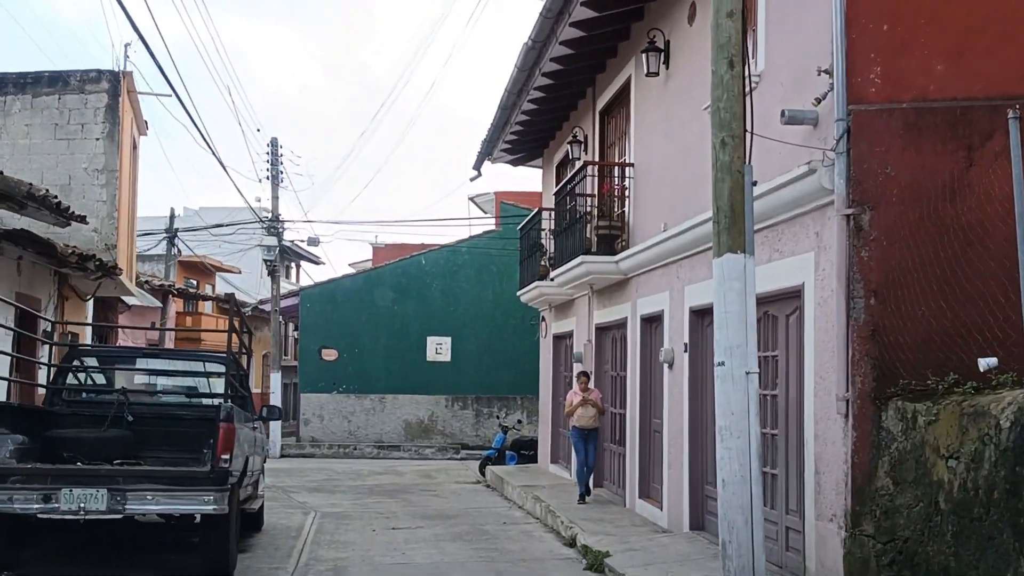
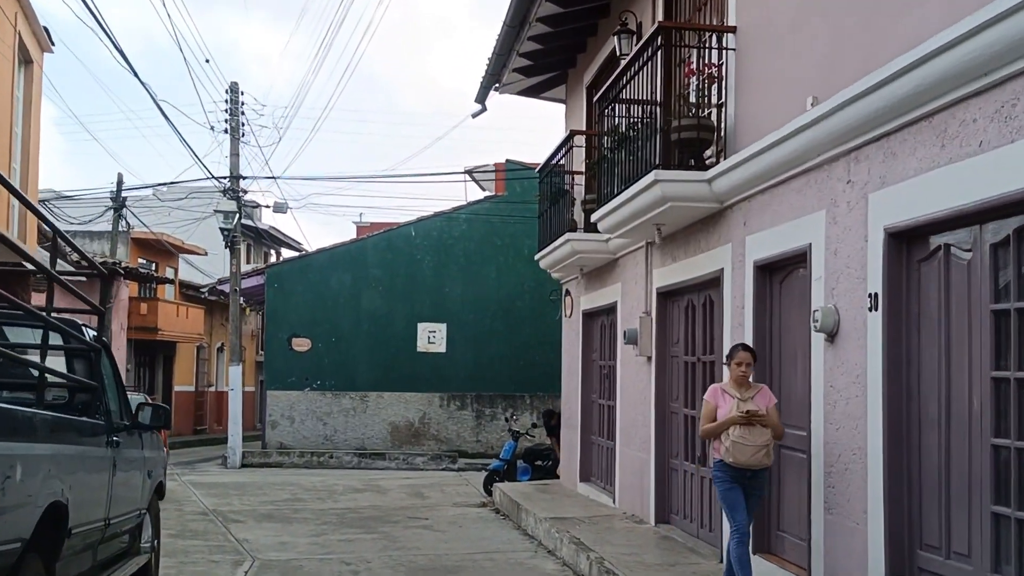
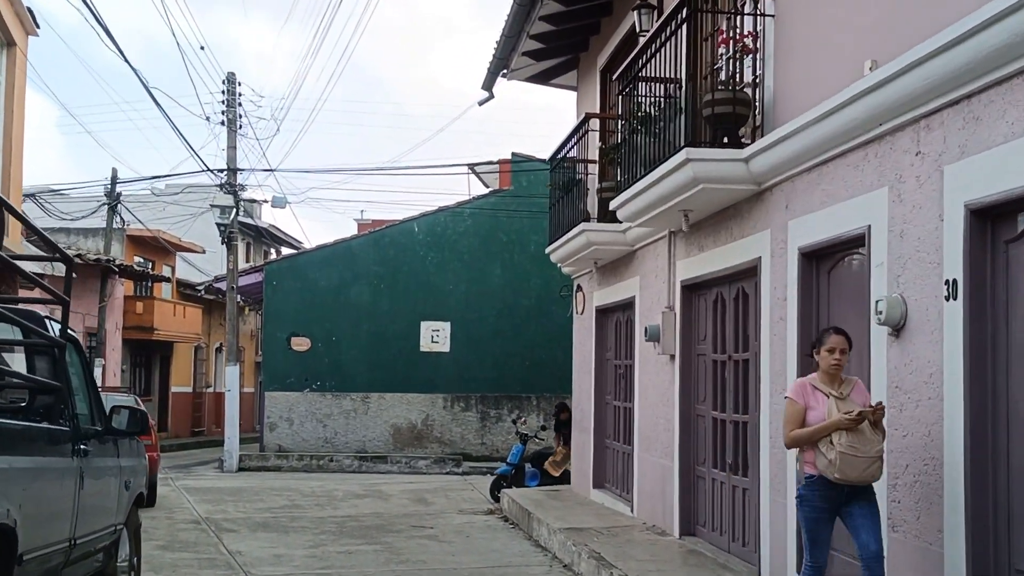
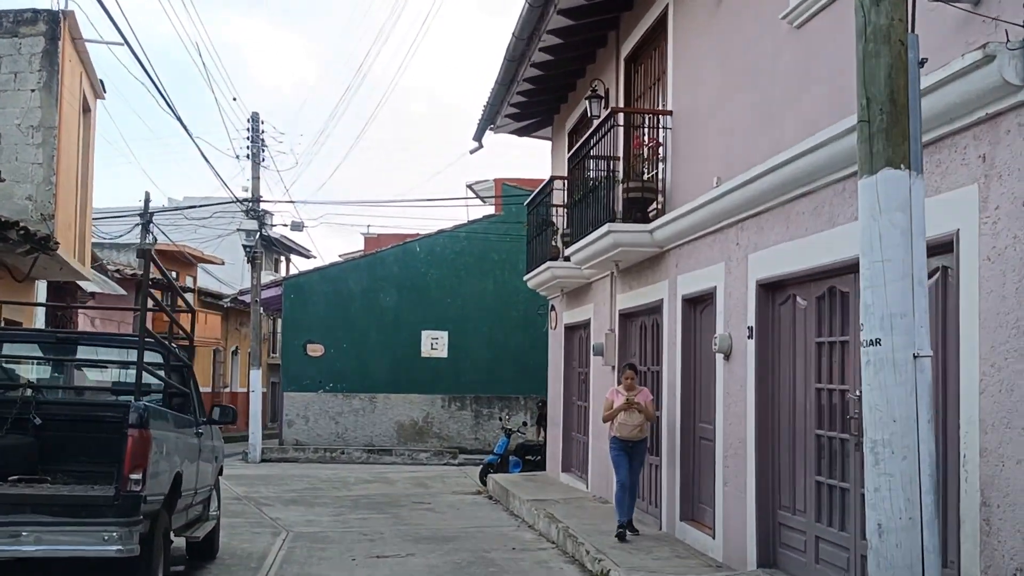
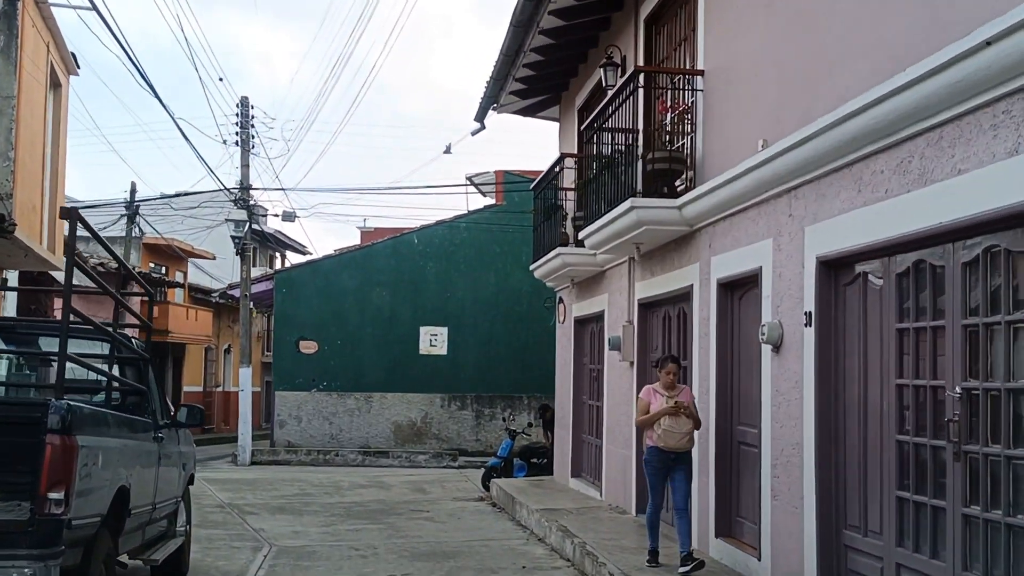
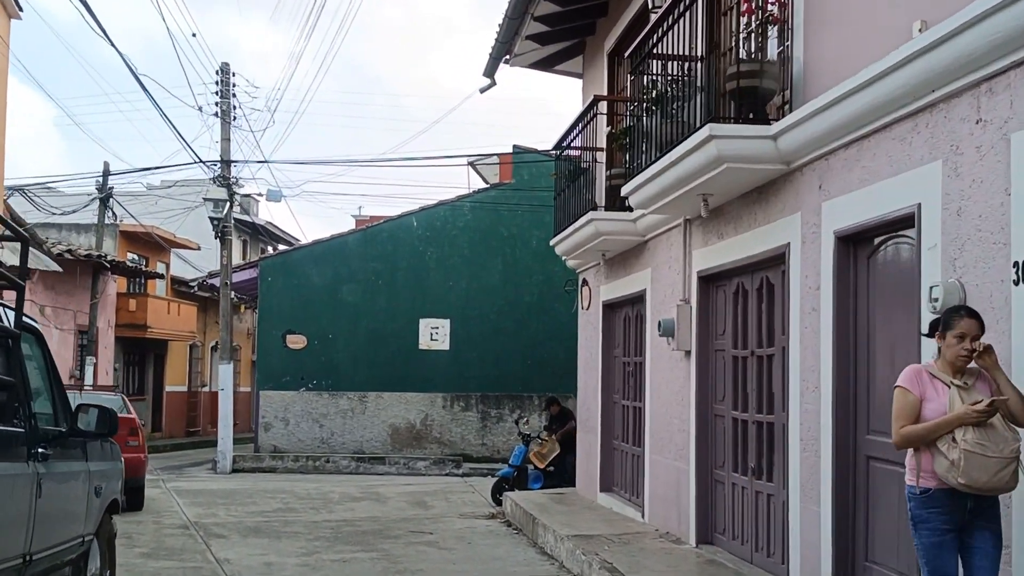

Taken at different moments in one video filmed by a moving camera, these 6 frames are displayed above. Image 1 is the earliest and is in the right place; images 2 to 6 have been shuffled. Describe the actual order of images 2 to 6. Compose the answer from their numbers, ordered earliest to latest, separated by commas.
4, 5, 2, 3, 6
